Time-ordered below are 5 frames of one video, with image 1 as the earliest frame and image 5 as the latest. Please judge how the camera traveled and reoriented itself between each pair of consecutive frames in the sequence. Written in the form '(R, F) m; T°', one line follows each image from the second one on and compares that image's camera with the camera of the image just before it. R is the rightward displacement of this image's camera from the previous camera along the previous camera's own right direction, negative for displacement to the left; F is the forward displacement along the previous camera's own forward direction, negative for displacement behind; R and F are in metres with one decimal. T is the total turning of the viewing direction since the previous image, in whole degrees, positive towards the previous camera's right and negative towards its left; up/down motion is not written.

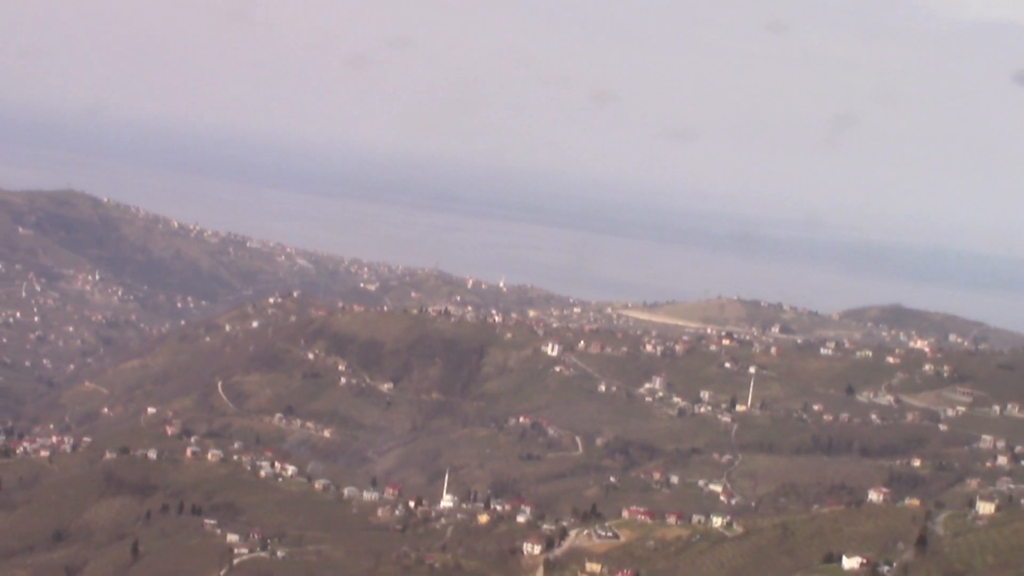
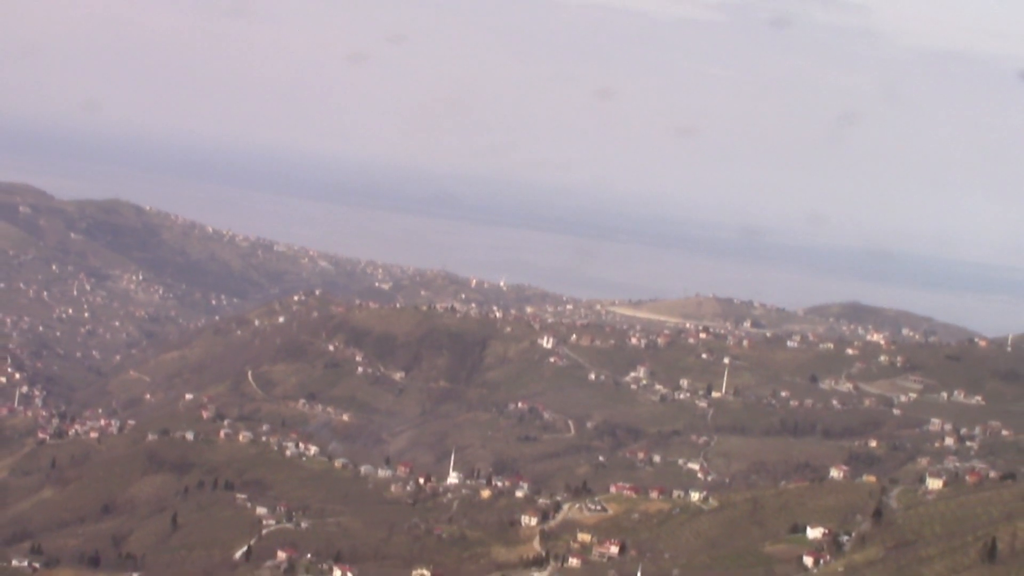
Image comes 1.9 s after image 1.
(+0.4, -5.1) m; 0°
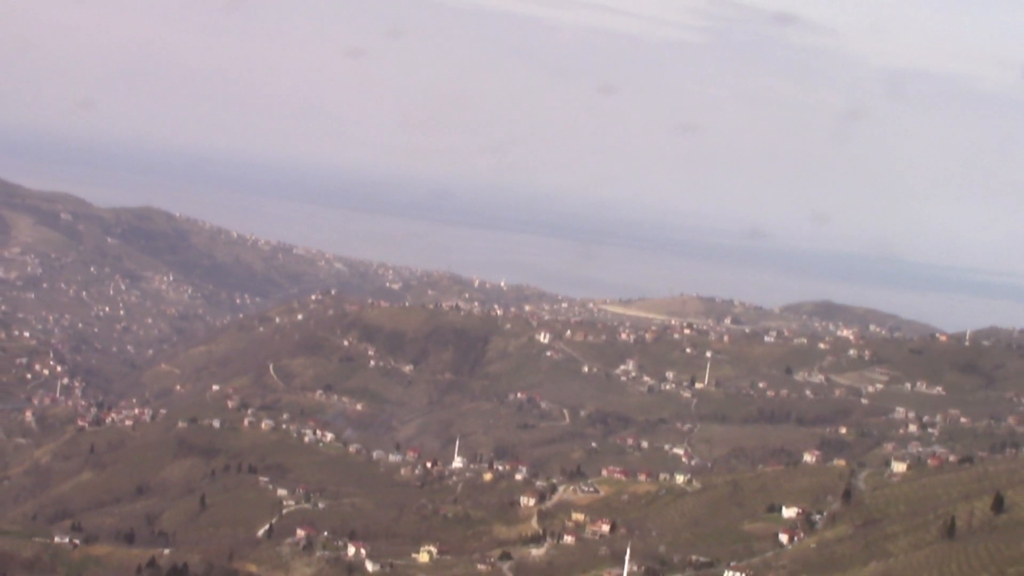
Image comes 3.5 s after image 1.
(+0.3, -4.3) m; 0°
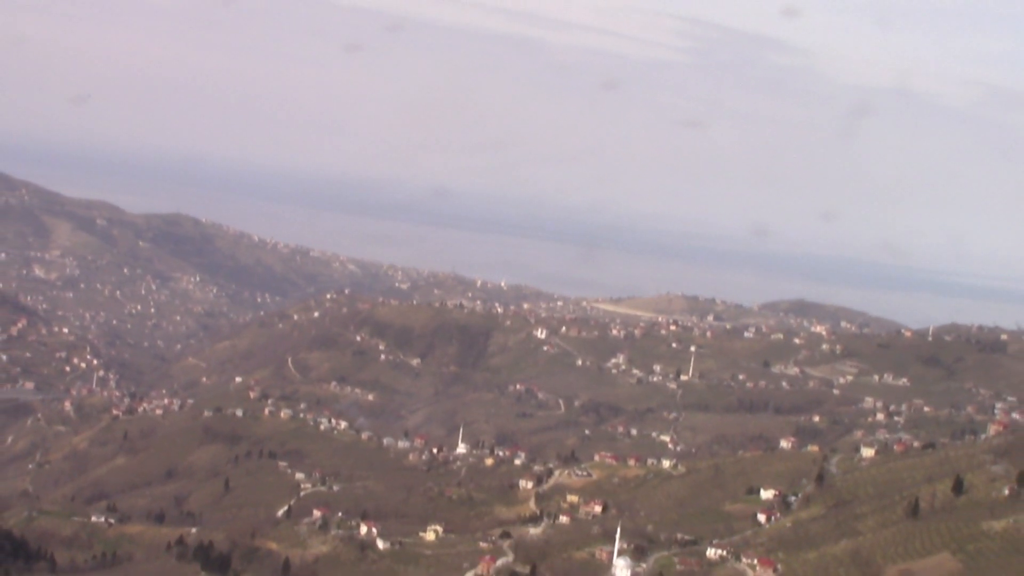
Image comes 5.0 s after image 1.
(+0.4, -4.5) m; 0°
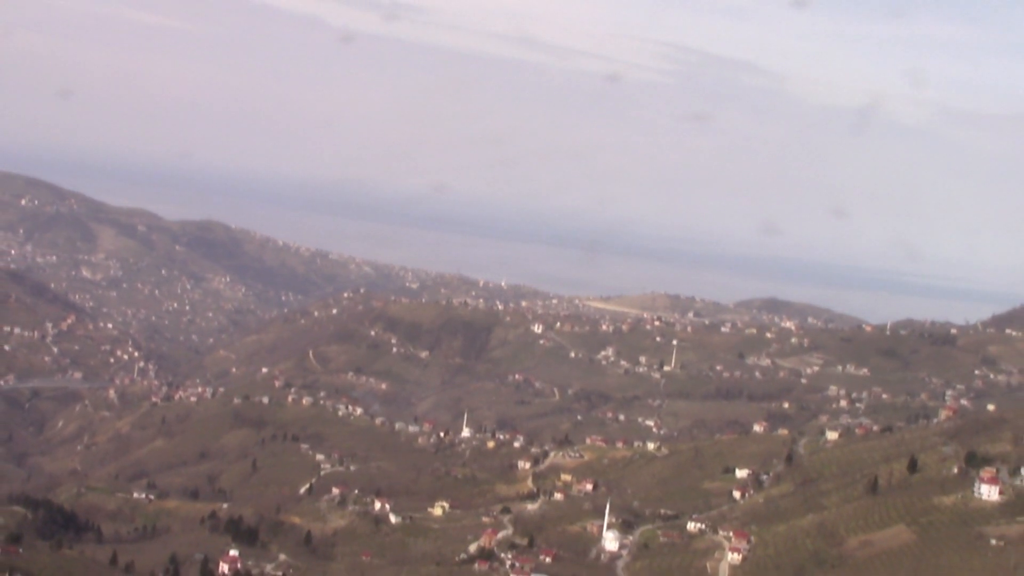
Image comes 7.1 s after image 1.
(+0.5, -6.2) m; 0°
